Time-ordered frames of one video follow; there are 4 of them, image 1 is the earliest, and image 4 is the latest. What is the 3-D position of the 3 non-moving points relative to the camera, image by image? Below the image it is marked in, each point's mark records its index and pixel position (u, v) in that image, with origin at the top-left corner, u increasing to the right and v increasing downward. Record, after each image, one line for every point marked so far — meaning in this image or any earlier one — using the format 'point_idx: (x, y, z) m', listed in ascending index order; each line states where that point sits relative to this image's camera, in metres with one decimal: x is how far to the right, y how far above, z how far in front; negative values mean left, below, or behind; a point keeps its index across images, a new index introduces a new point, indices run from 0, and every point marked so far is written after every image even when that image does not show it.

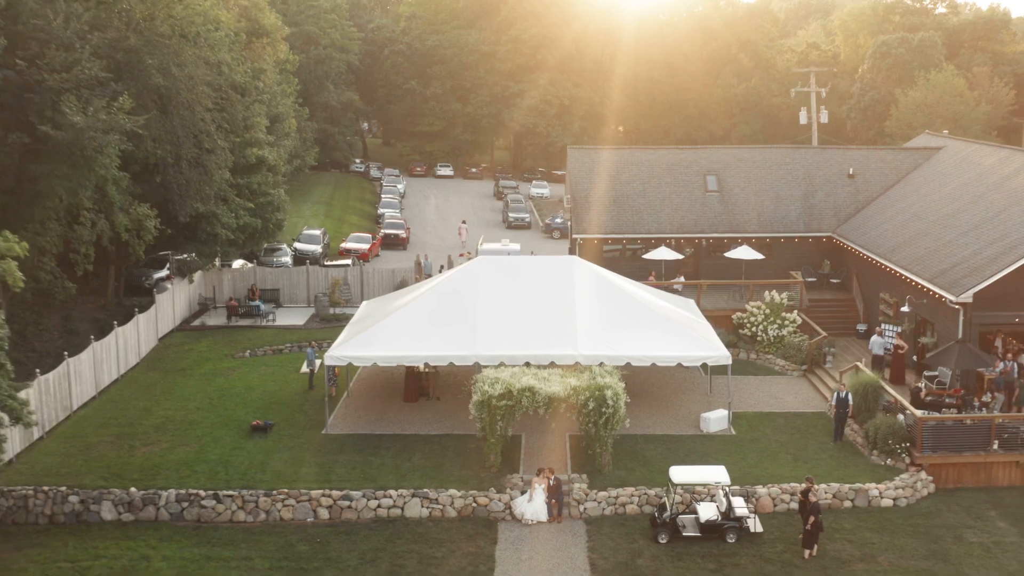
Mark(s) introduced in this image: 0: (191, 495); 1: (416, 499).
0: (-5.9, -3.8, +19.5) m
1: (-1.7, -3.8, +19.3) m
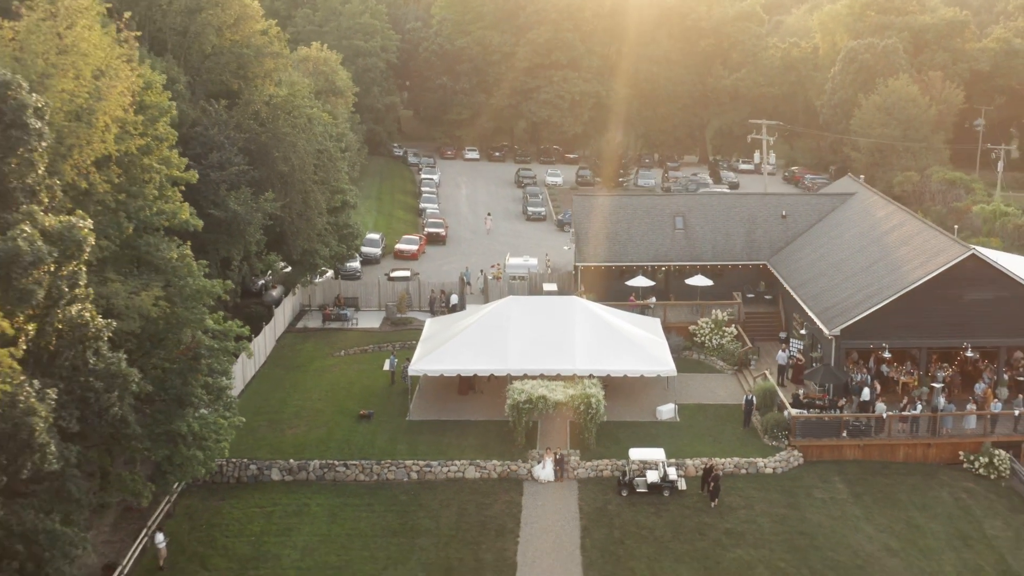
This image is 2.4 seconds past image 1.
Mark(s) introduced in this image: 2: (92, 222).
0: (-5.3, -5.1, +31.0) m
1: (-1.2, -5.2, +30.7) m
2: (-7.9, +1.2, +19.9) m
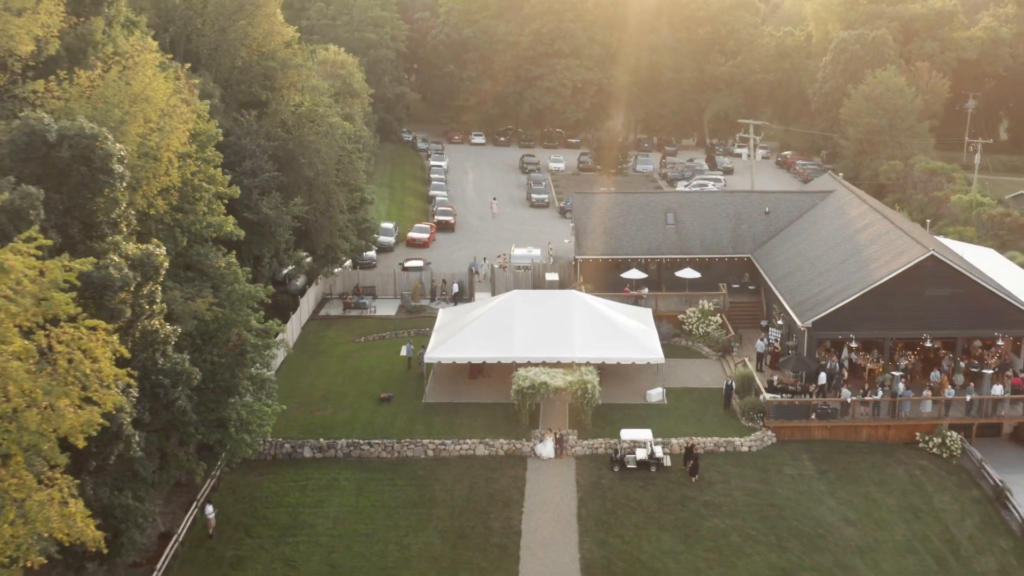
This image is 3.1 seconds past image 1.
0: (-5.2, -5.1, +34.9) m
1: (-1.0, -5.1, +34.7) m
2: (-7.7, +0.8, +23.6) m
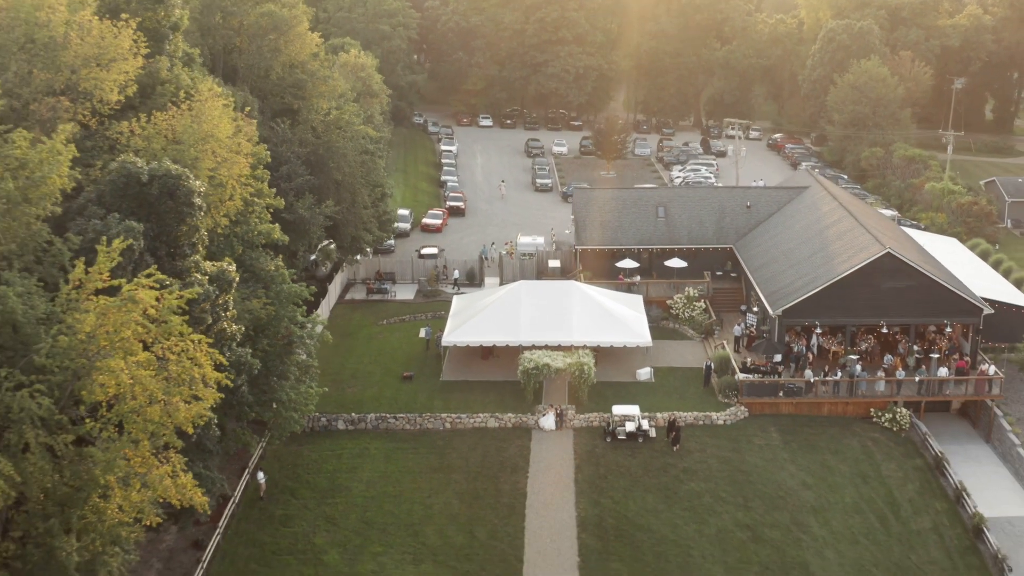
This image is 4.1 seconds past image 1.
0: (-4.9, -4.9, +40.2) m
1: (-0.8, -4.9, +40.0) m
2: (-7.6, +0.6, +28.7) m
